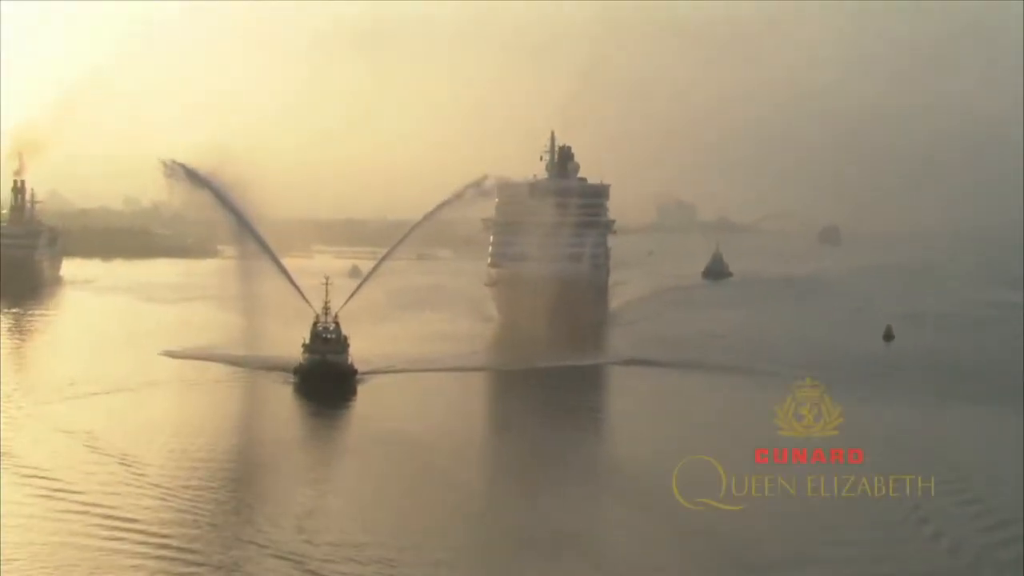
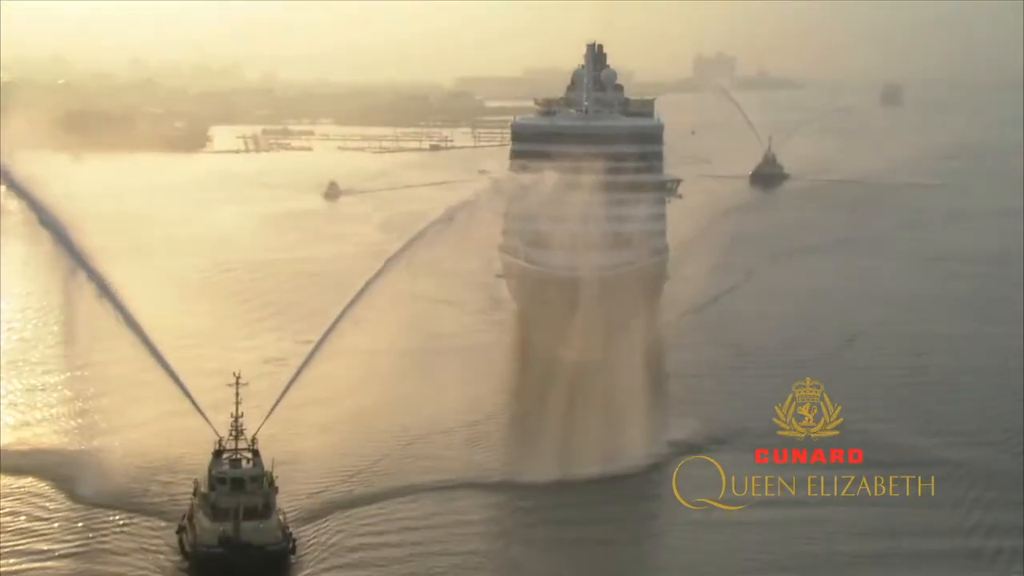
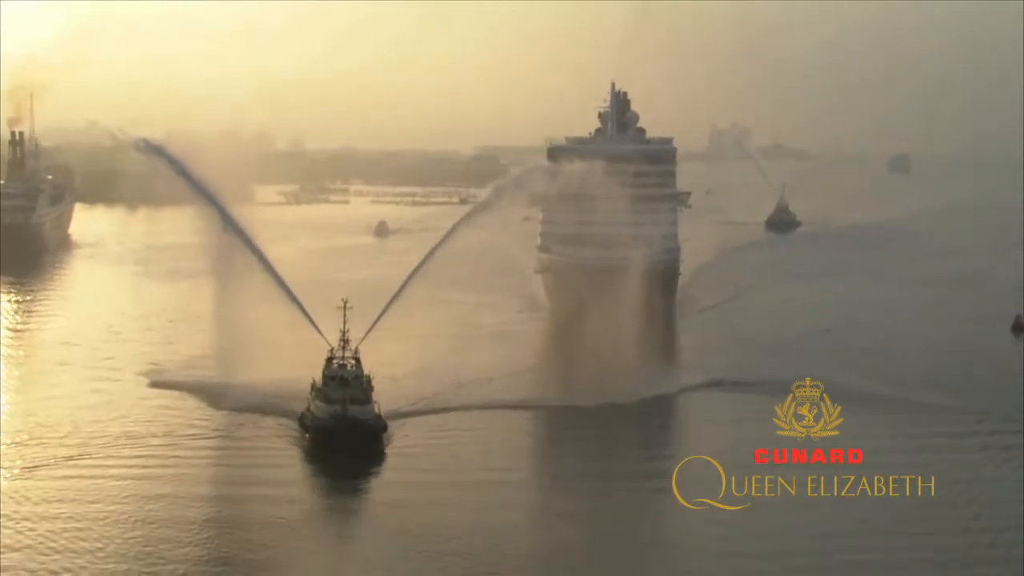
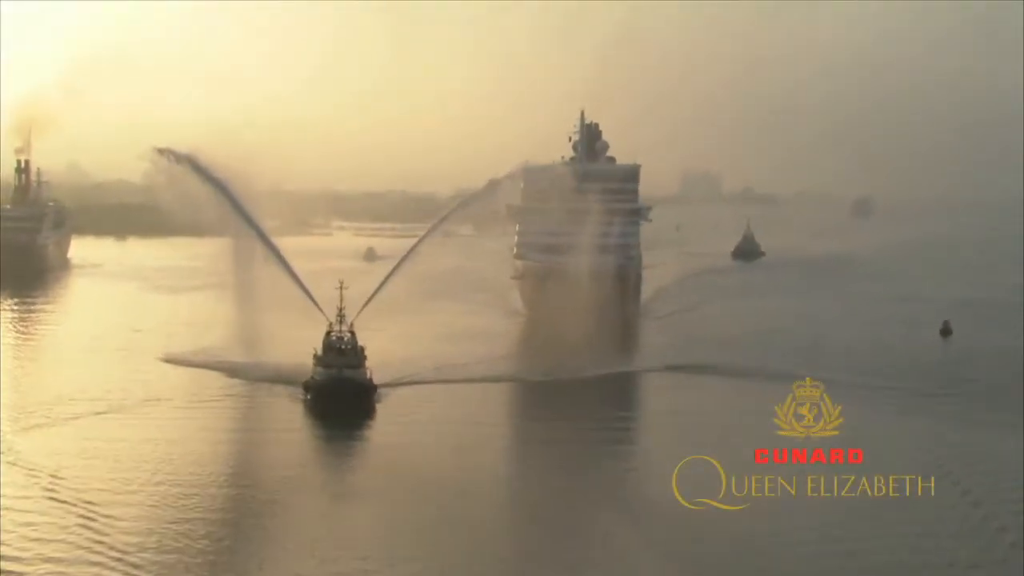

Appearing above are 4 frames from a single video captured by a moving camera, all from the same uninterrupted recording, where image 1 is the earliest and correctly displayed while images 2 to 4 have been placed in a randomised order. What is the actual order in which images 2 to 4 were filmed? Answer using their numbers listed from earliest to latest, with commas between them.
4, 3, 2
